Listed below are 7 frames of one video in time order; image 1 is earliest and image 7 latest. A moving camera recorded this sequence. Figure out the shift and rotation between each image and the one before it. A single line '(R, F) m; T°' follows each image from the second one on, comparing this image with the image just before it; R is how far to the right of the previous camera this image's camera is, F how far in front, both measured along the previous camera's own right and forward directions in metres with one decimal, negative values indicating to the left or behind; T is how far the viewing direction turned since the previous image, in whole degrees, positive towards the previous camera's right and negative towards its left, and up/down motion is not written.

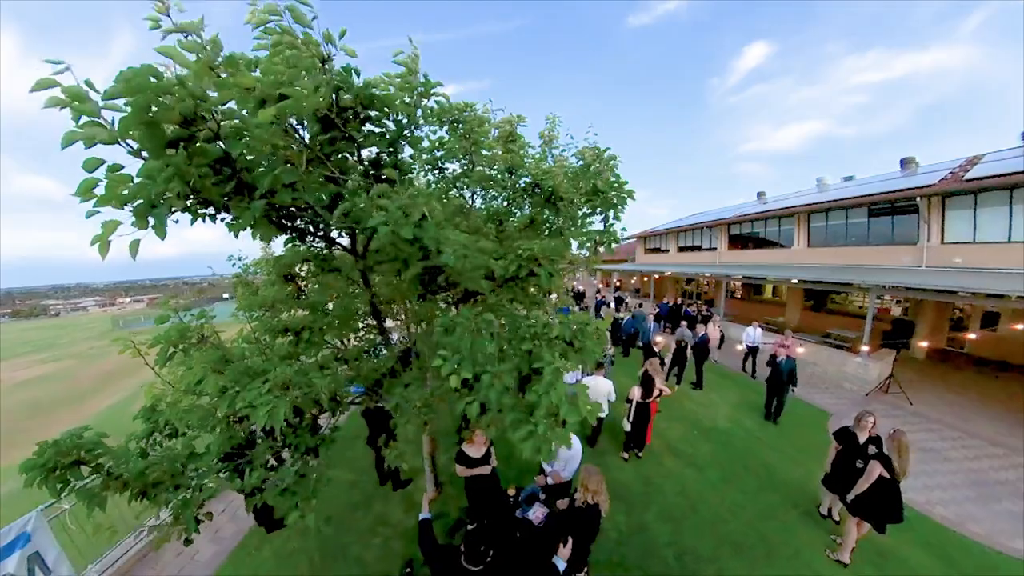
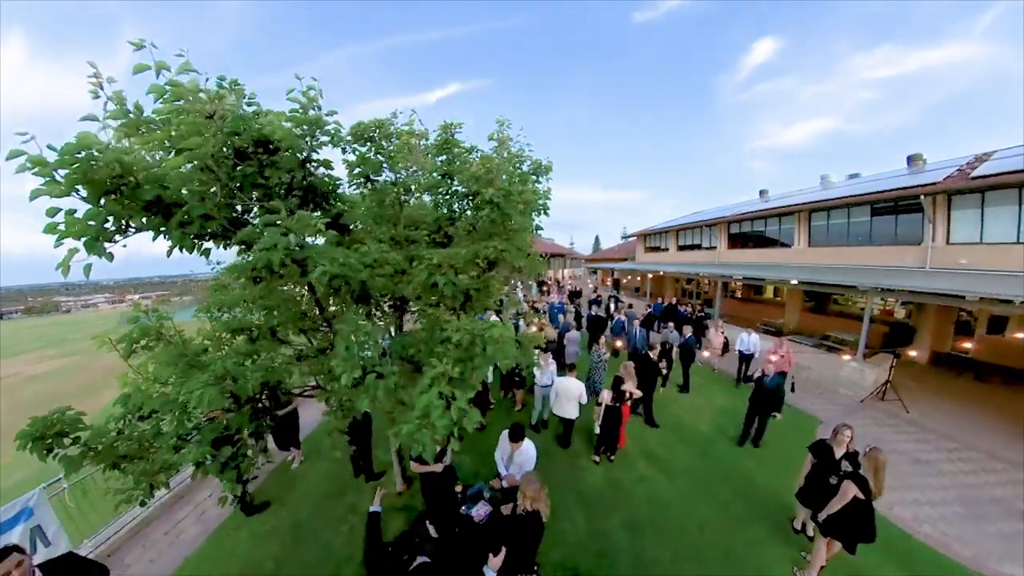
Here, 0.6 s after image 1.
(+0.6, +0.2) m; -1°
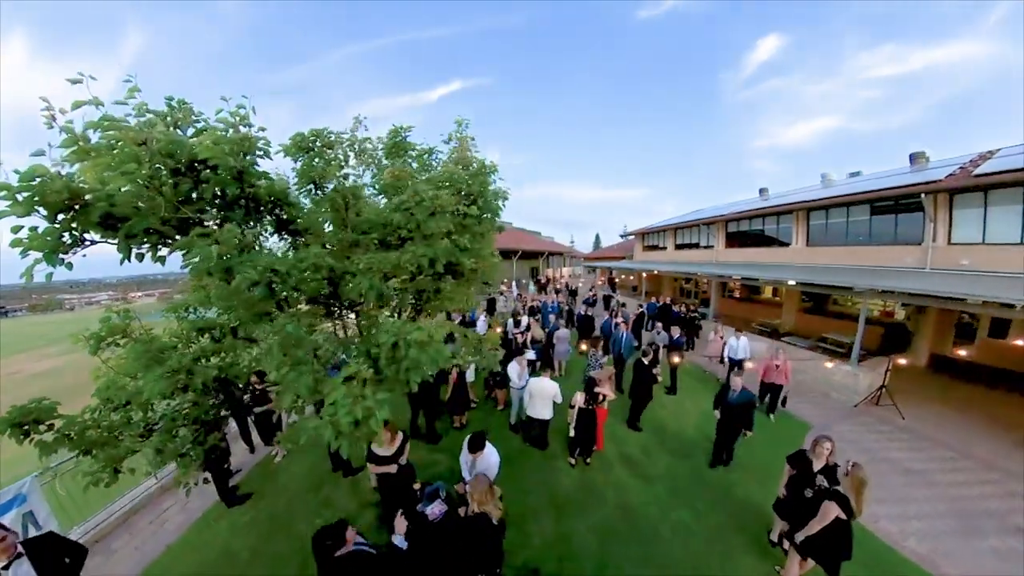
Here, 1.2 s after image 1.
(+0.4, +0.2) m; 0°
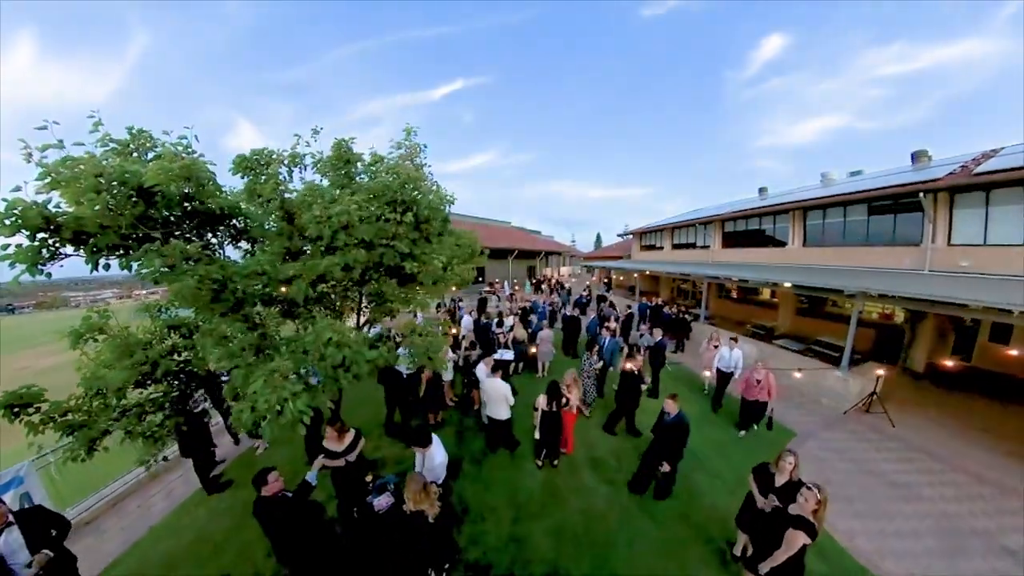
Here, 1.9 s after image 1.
(+0.6, +0.2) m; -1°
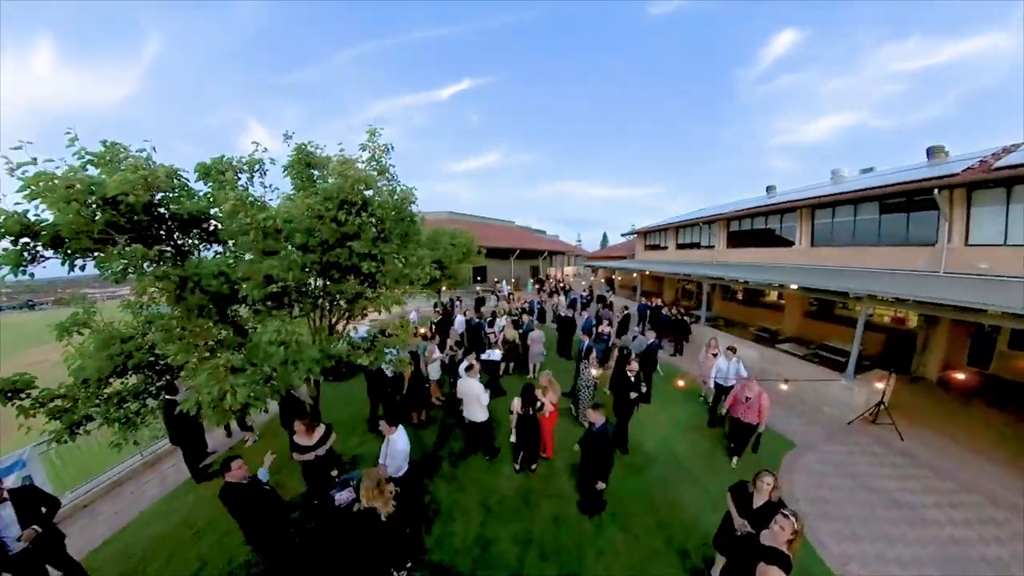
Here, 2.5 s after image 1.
(+0.5, +0.3) m; -1°
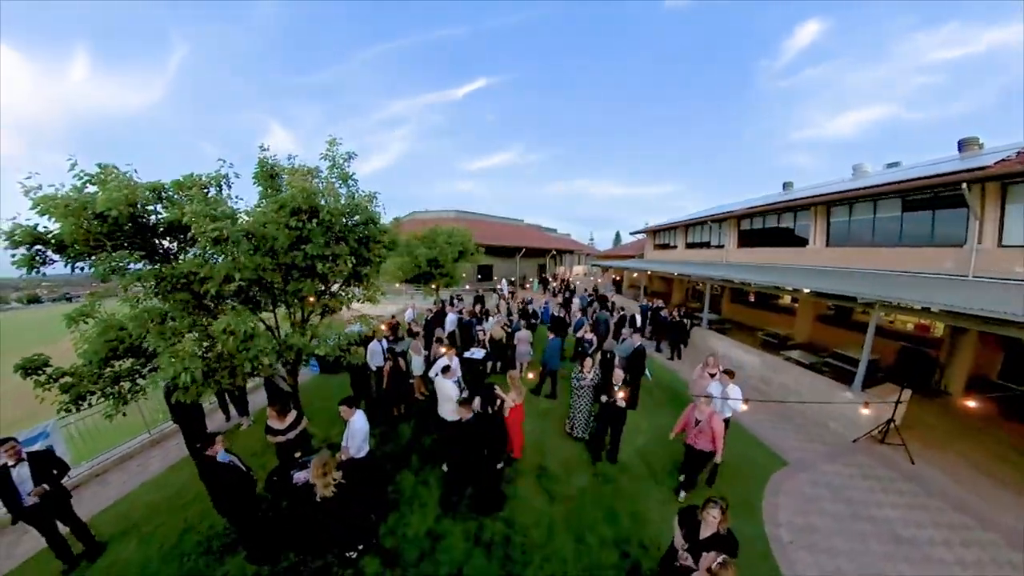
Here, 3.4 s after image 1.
(+0.8, +0.4) m; -3°
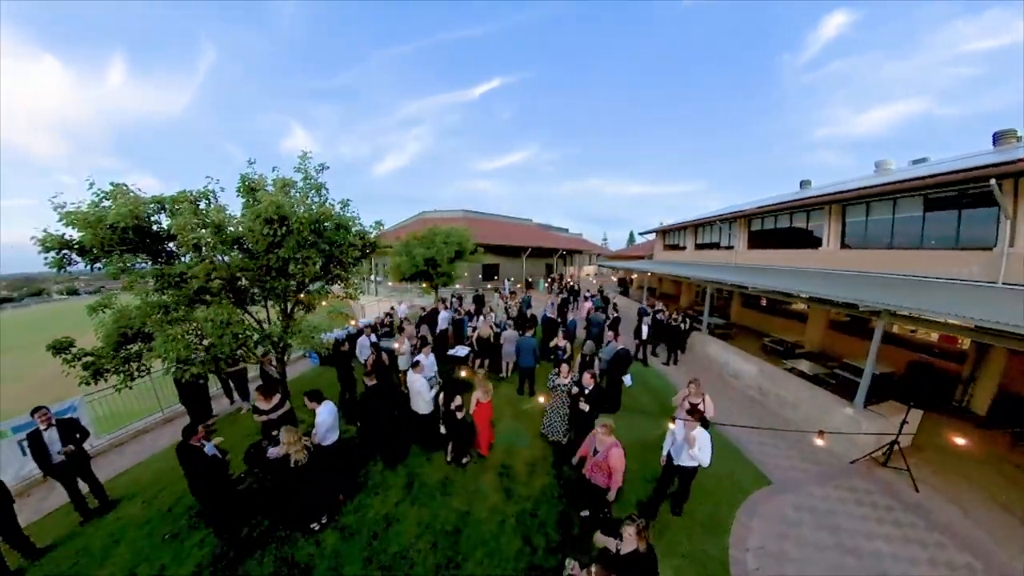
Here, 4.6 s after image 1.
(+0.8, +0.4) m; -3°
